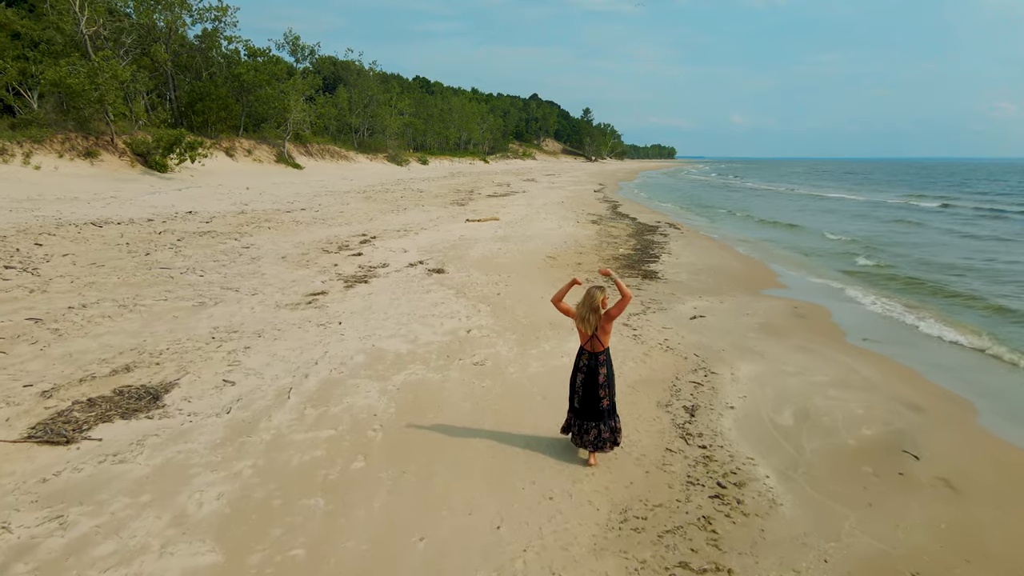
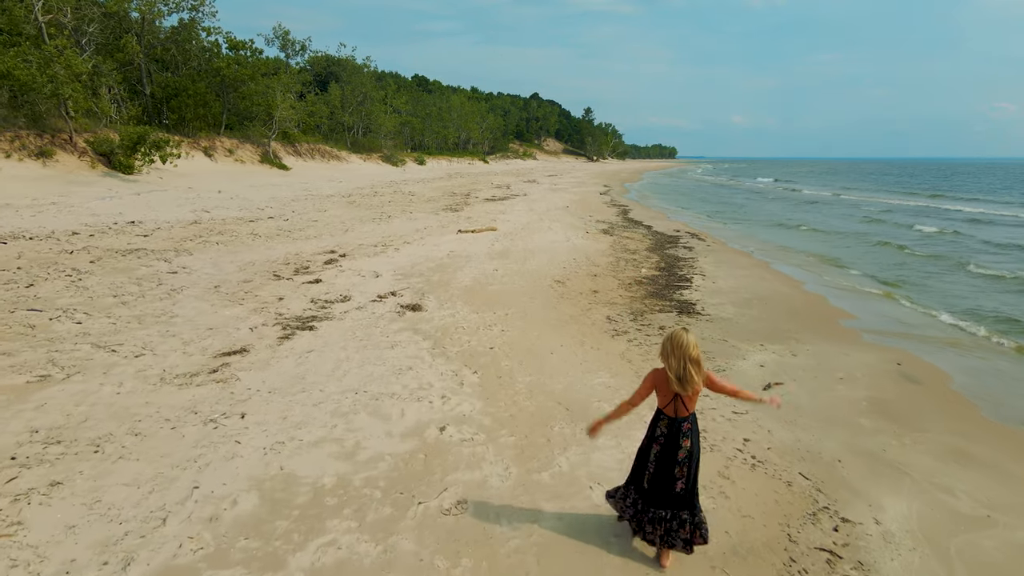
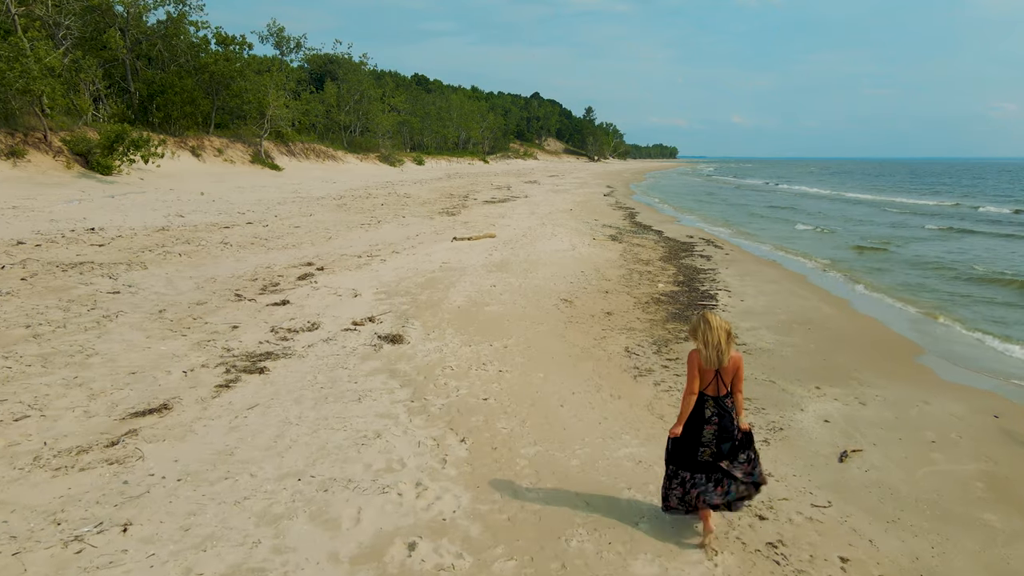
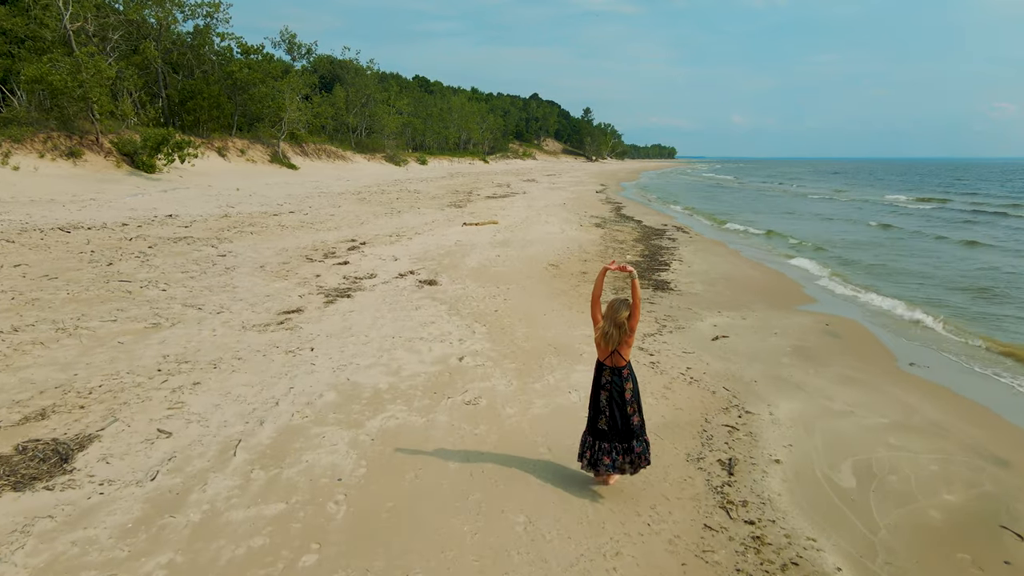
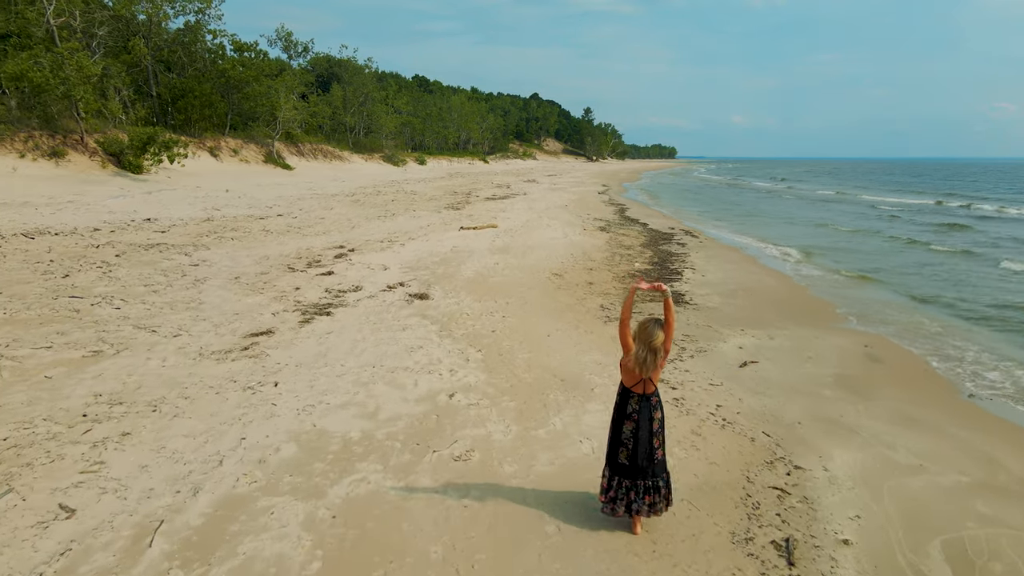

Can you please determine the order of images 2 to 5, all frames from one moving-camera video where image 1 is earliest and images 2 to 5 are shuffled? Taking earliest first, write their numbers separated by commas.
4, 5, 2, 3
